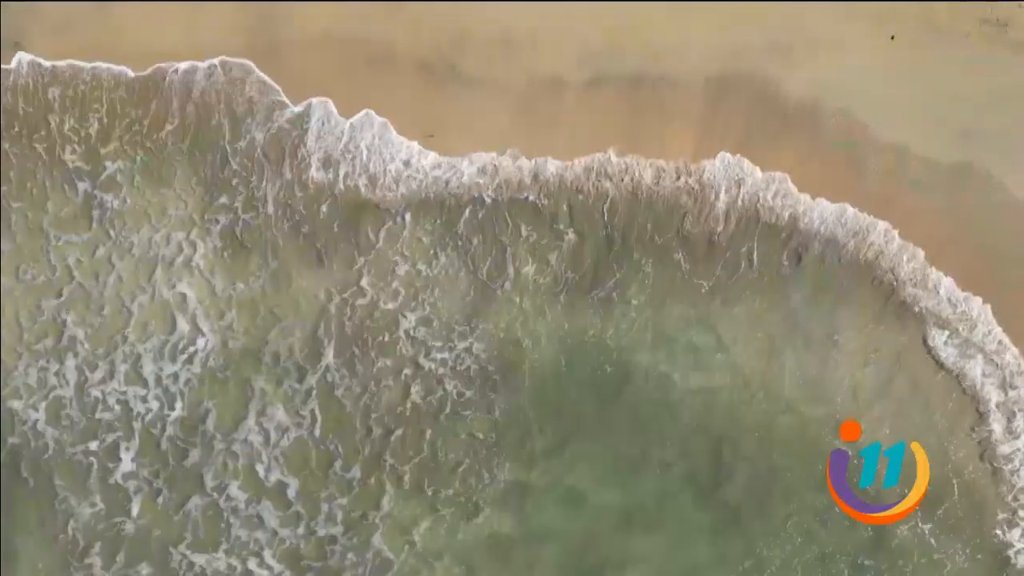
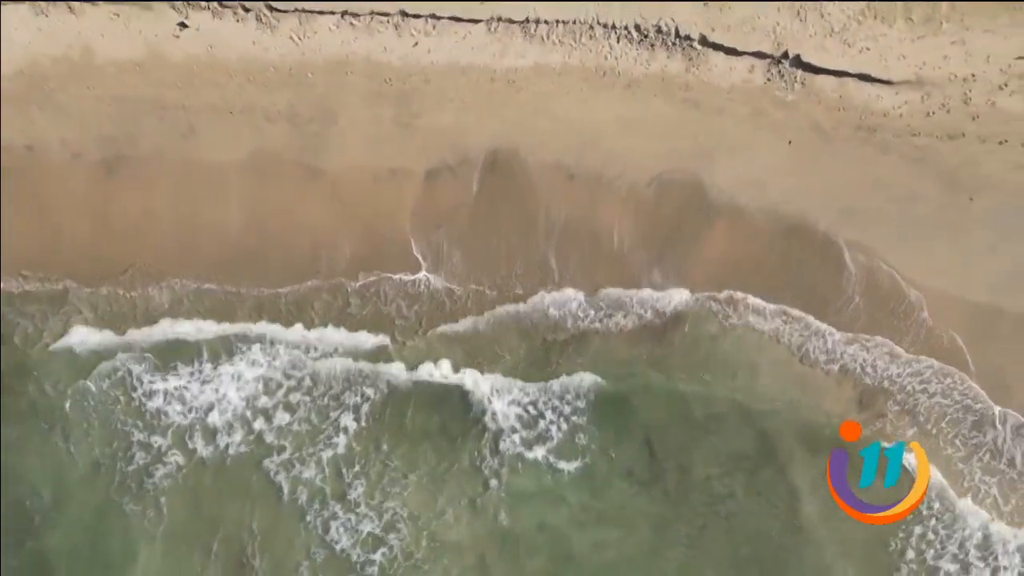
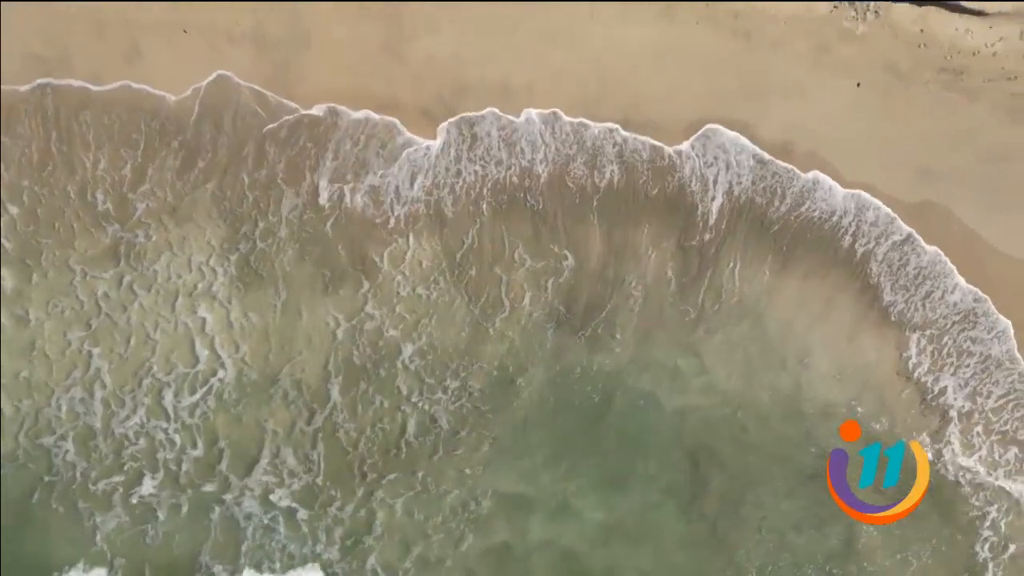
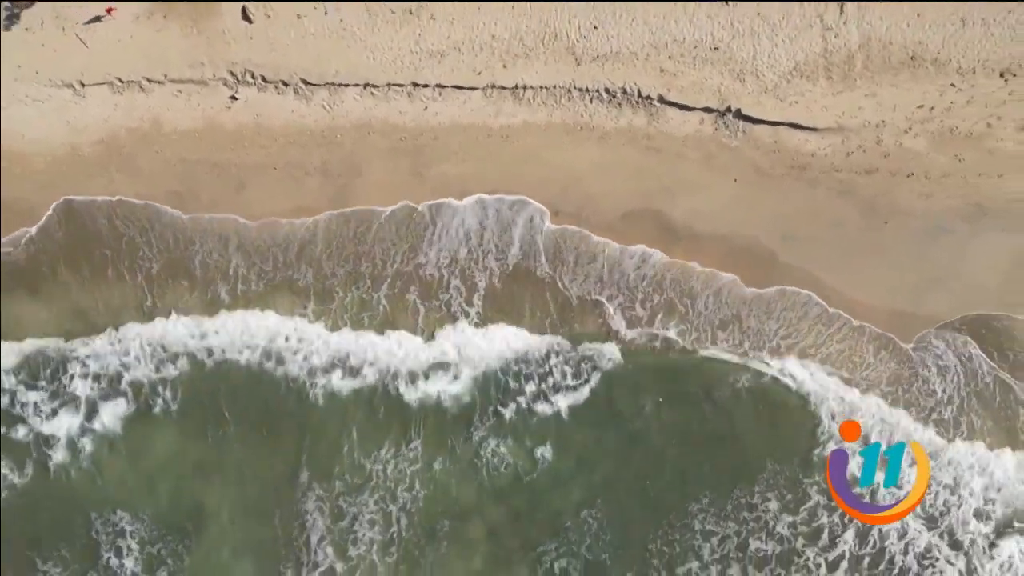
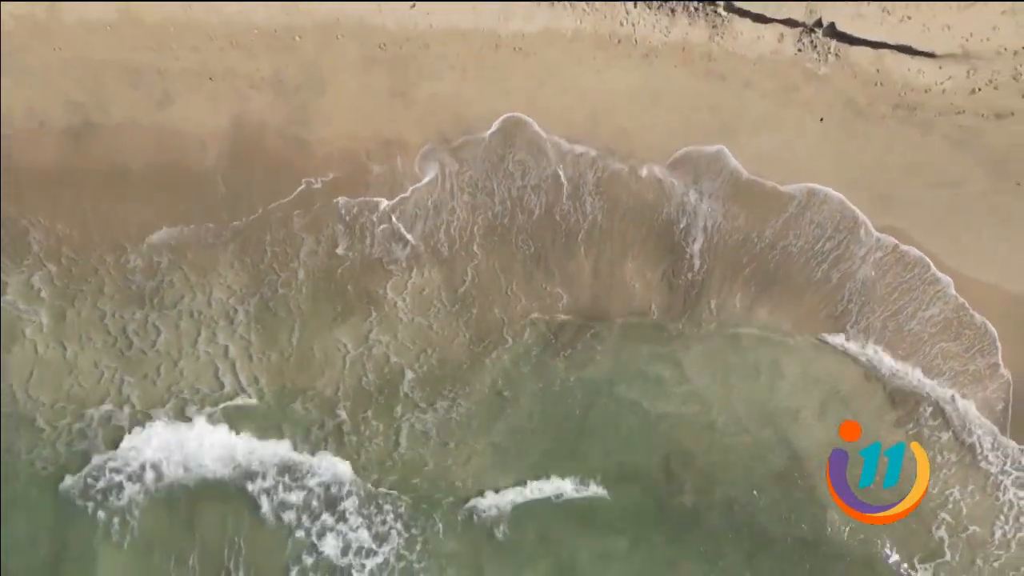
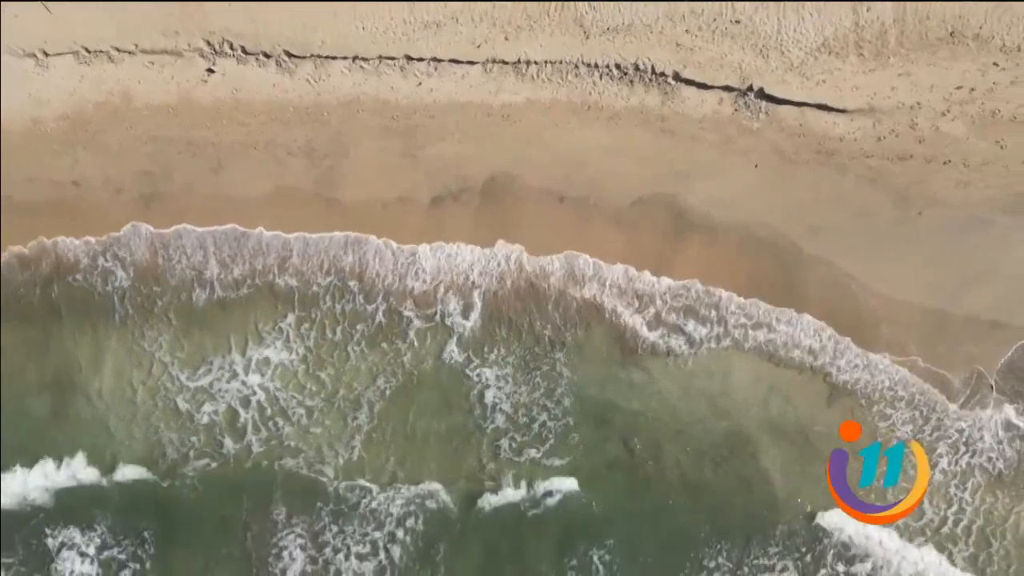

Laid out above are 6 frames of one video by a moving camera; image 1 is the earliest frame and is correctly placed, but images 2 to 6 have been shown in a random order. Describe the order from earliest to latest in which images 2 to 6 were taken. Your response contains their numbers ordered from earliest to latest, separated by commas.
3, 5, 2, 6, 4
